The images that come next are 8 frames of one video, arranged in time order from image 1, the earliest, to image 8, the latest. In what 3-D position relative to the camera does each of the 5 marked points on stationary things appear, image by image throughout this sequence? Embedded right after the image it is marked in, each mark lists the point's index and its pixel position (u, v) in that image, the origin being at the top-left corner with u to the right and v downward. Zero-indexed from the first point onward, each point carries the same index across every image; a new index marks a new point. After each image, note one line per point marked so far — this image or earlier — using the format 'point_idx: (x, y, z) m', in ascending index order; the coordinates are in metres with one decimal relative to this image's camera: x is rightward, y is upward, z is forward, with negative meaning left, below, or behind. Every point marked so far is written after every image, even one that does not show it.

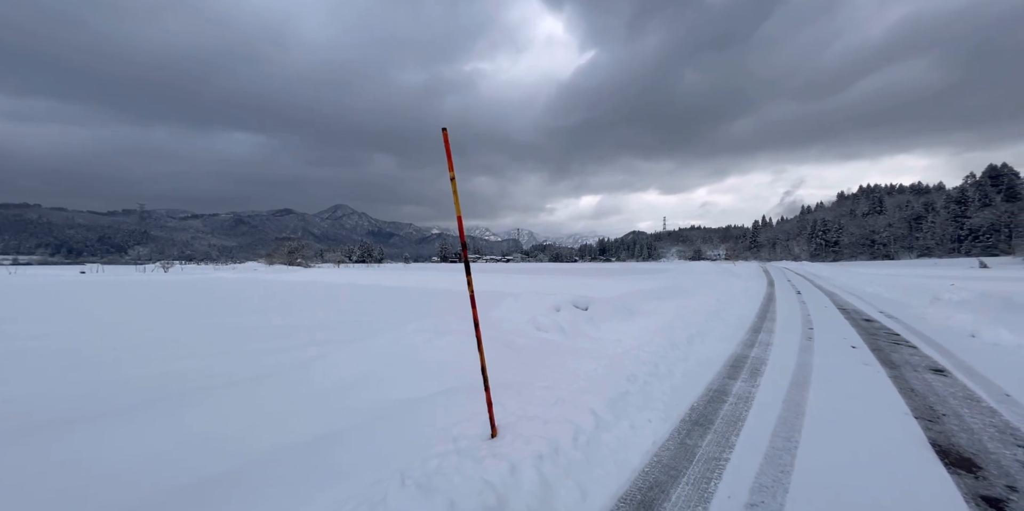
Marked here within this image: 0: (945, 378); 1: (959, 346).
0: (+6.1, -1.7, +5.5) m
1: (+8.9, -1.7, +7.9) m
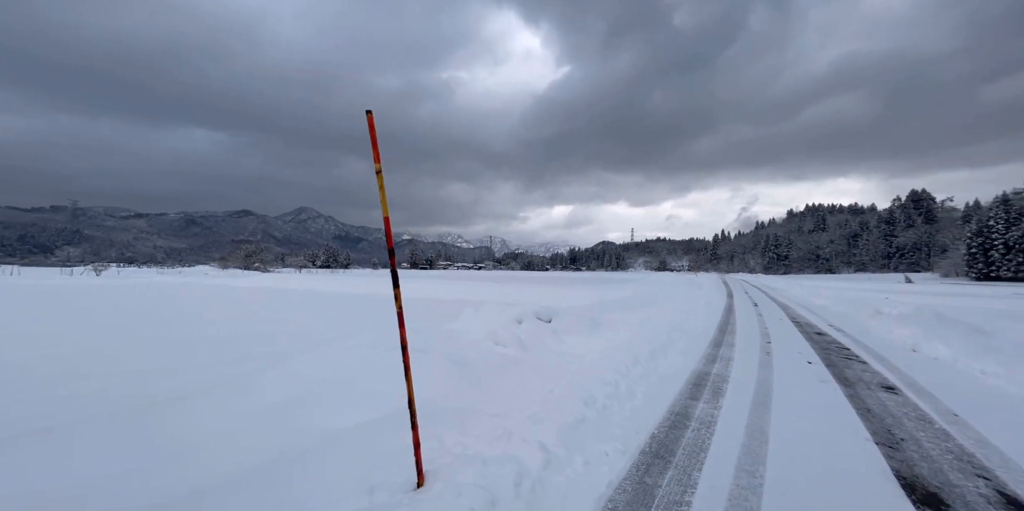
0: (+5.4, -2.0, +5.5) m
1: (+8.1, -2.1, +8.2) m
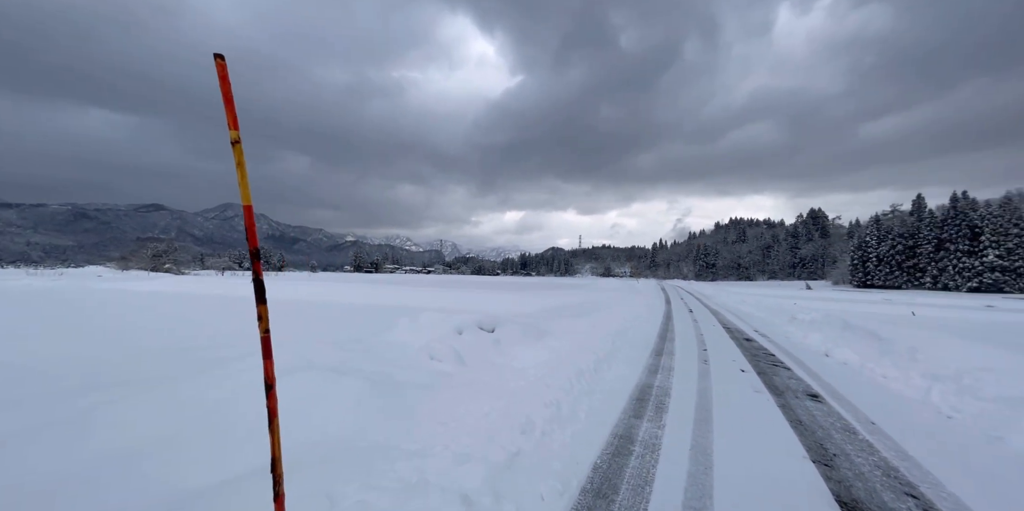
0: (+4.5, -2.2, +5.7) m
1: (+6.8, -2.4, +8.7) m
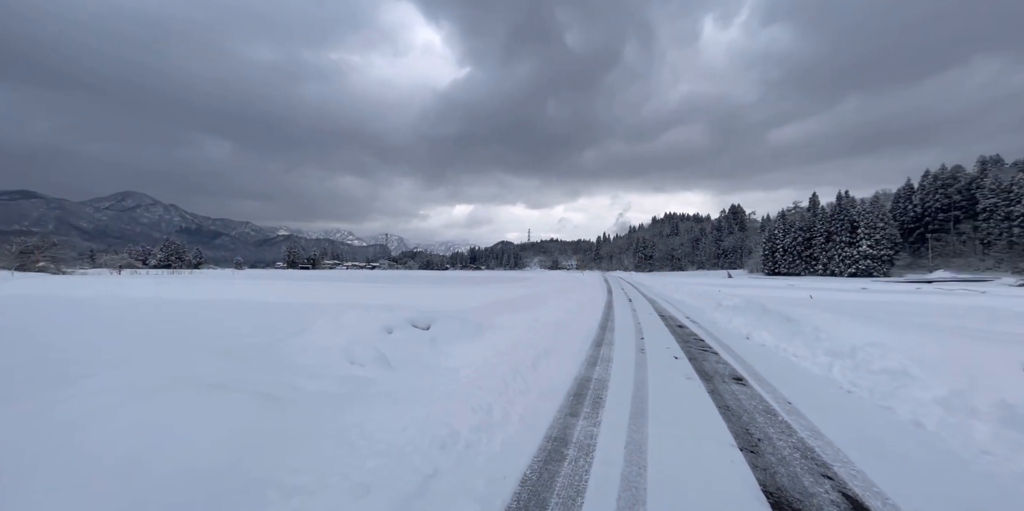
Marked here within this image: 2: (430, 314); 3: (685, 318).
0: (+3.6, -2.0, +5.9) m
1: (+5.4, -2.2, +9.2) m
2: (-2.1, -1.5, +10.0) m
3: (+6.3, -2.3, +14.1) m
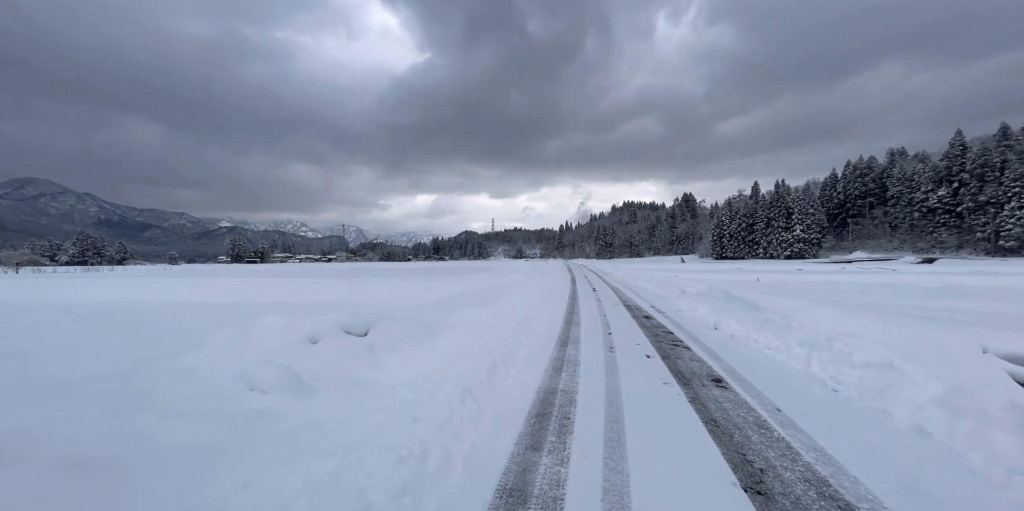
0: (+2.9, -1.8, +5.3) m
1: (+4.5, -1.9, +8.7) m
2: (-3.2, -1.3, +8.7) m
3: (+4.8, -1.9, +13.7) m
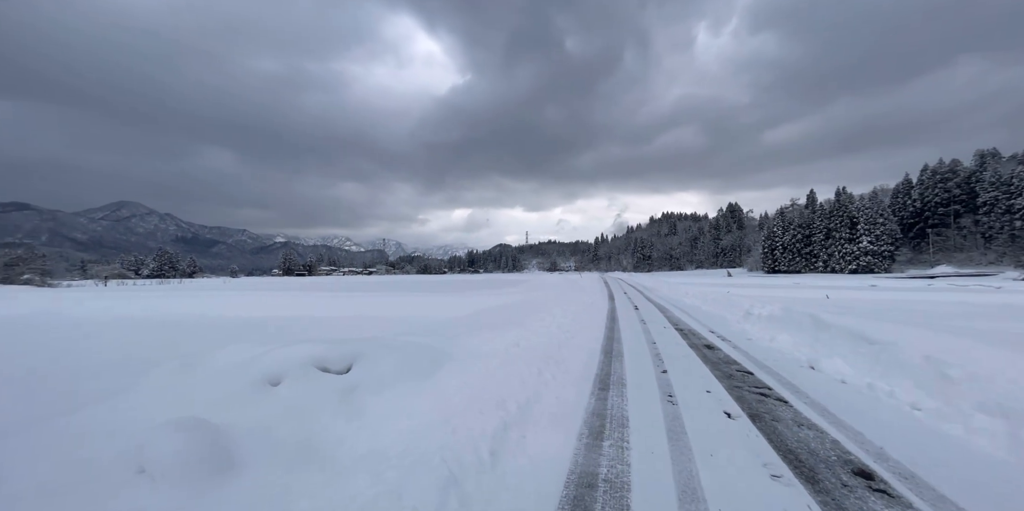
0: (+3.1, -2.0, +3.1) m
1: (+4.9, -2.1, +6.3) m
2: (-2.7, -1.6, +7.1) m
3: (+5.7, -2.3, +11.3) m
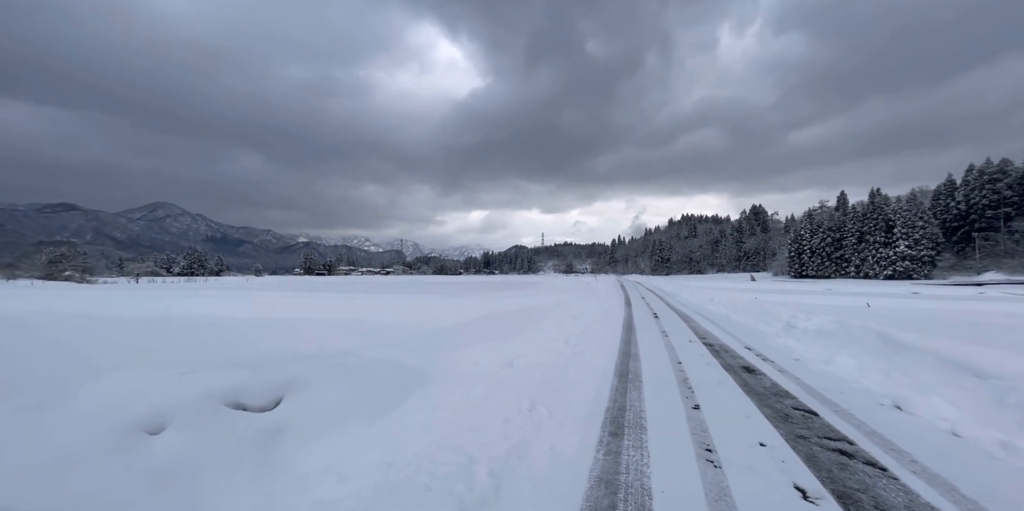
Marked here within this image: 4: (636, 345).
0: (+2.7, -2.0, +1.5) m
1: (+4.7, -2.1, +4.6) m
2: (-2.8, -1.5, +5.7) m
3: (+5.7, -2.3, +9.5) m
4: (+3.2, -2.3, +9.9) m
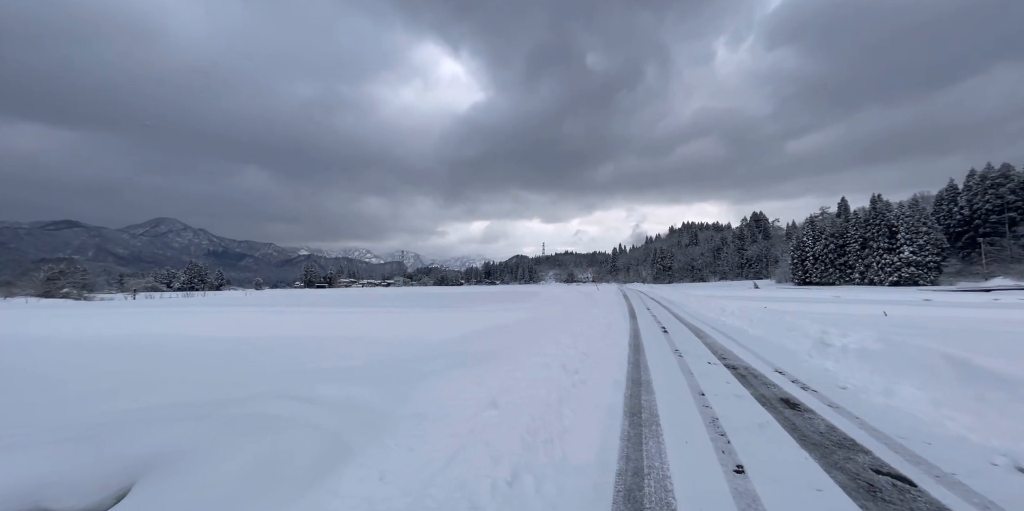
0: (+2.5, -1.9, -0.1) m
1: (+4.4, -2.2, +3.1) m
2: (-3.1, -1.7, +4.2) m
3: (+5.5, -2.5, +8.0) m
4: (+3.0, -2.5, +8.4) m
